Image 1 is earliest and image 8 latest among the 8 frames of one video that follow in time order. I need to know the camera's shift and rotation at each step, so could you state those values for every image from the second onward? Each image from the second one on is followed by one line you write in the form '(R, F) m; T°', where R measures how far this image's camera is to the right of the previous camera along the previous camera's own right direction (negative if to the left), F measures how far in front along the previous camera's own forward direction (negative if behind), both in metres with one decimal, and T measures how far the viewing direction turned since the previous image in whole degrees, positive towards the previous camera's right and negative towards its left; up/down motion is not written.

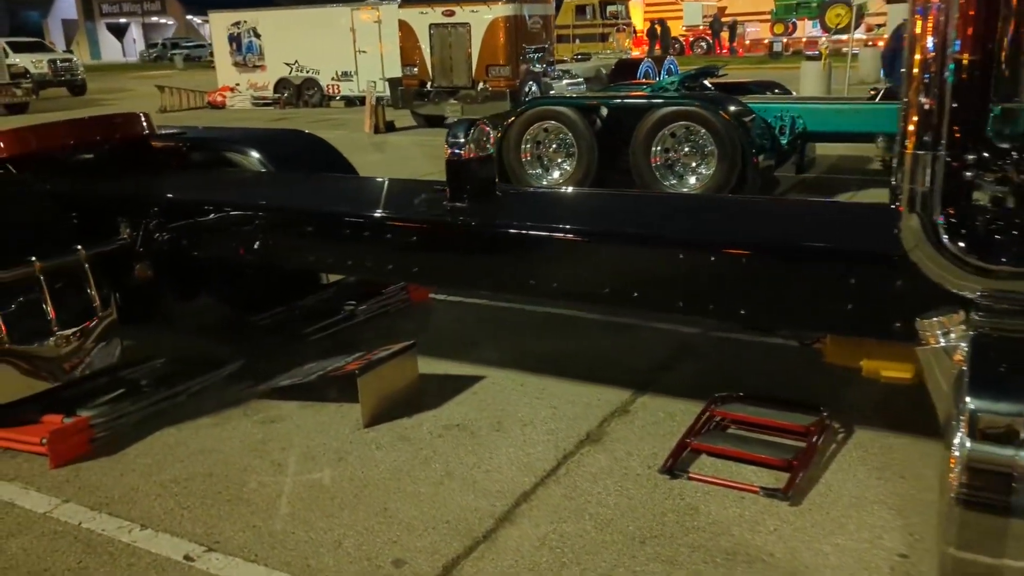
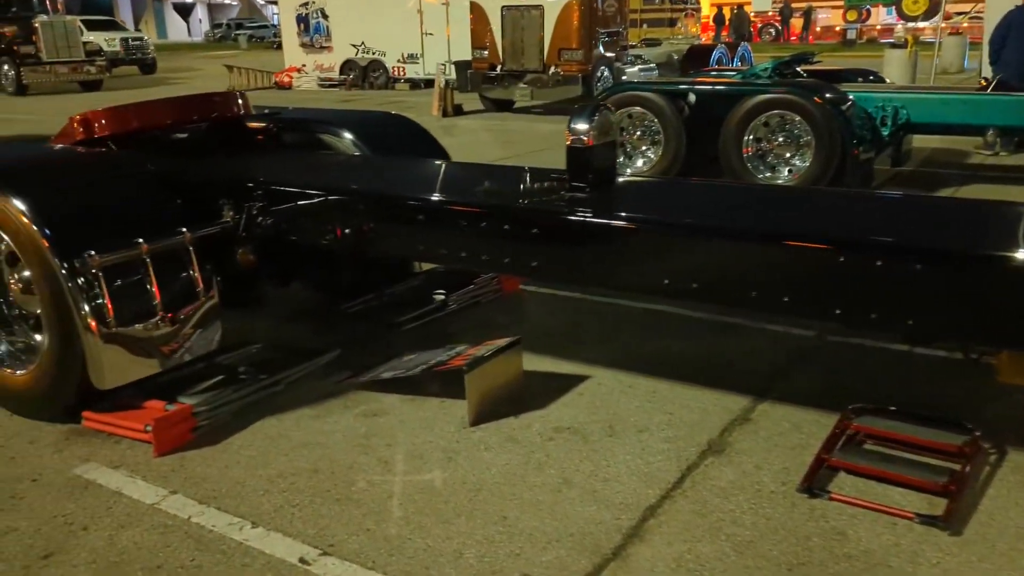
(-0.3, +0.2) m; -3°
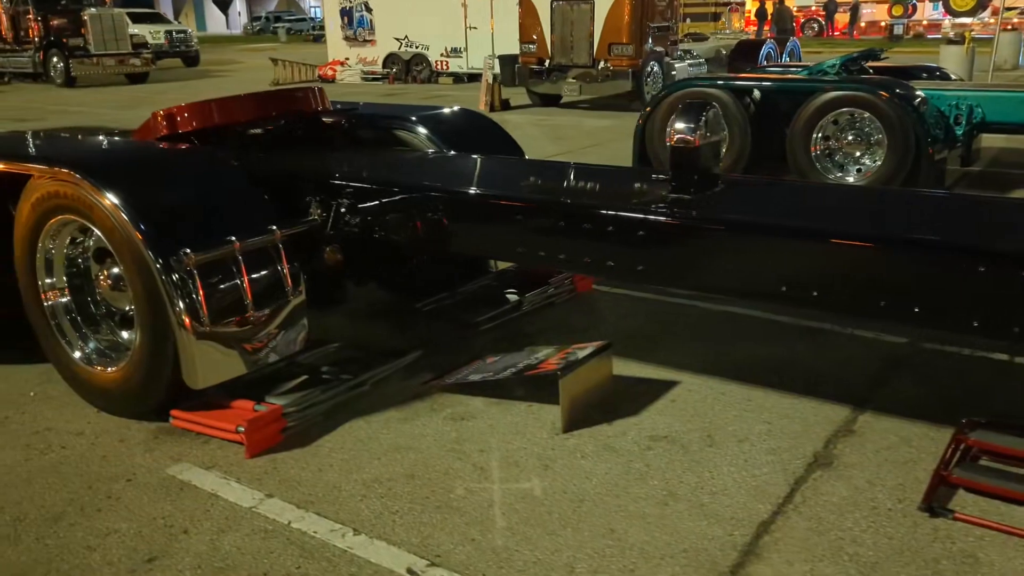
(-0.3, +0.1) m; -2°
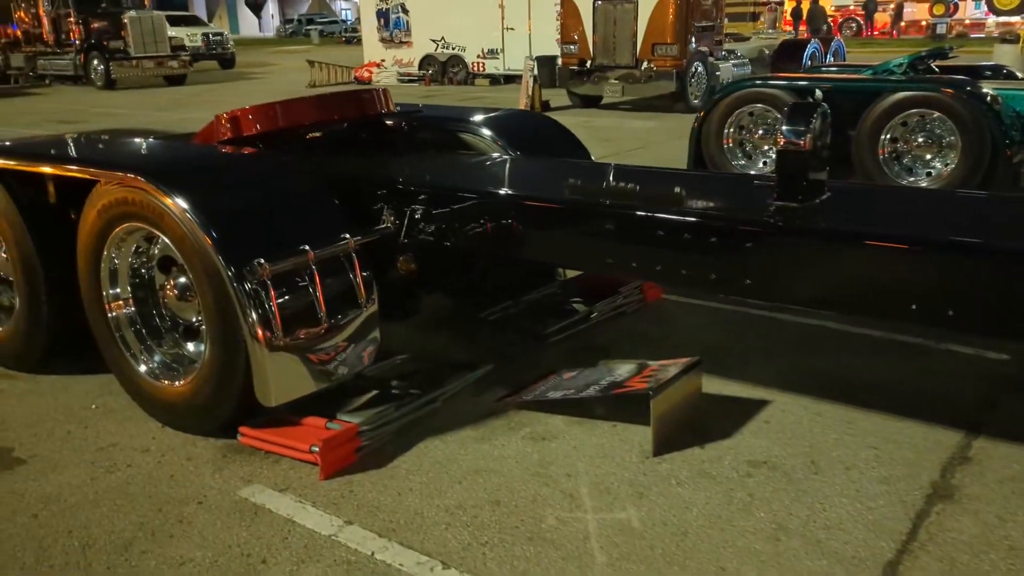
(-0.2, +0.2) m; -2°
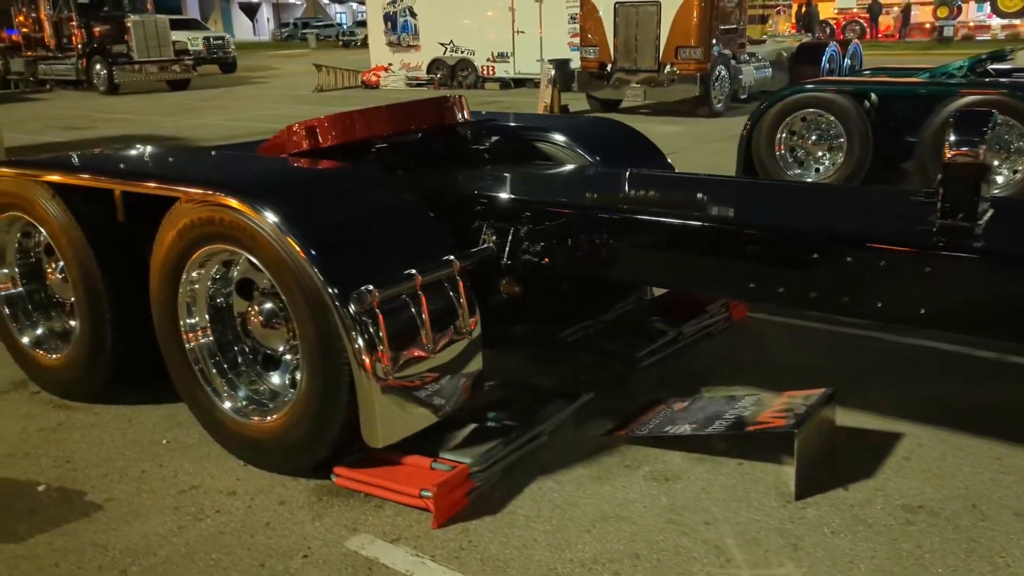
(-0.5, +0.3) m; 0°
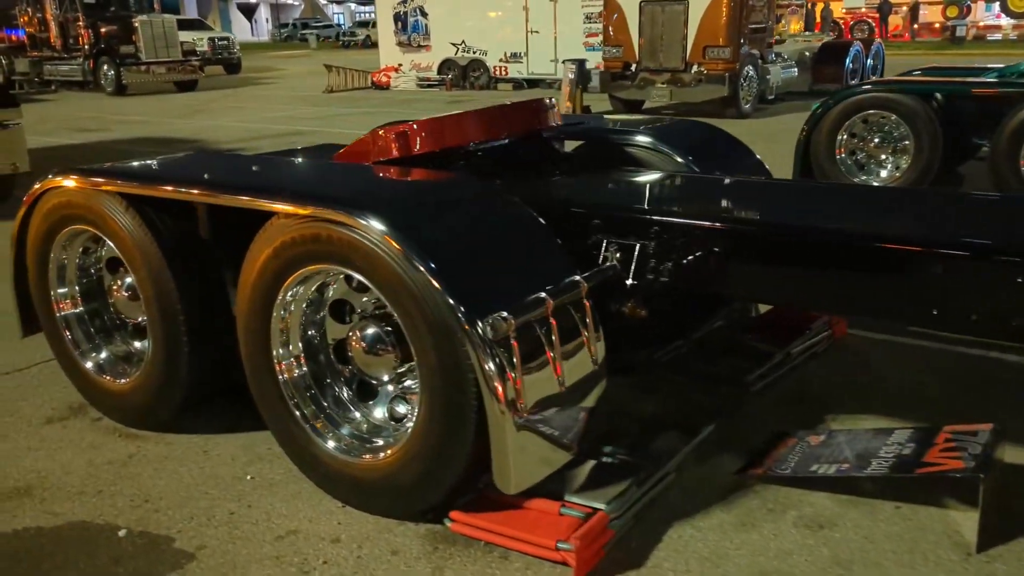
(-0.5, +0.3) m; 0°
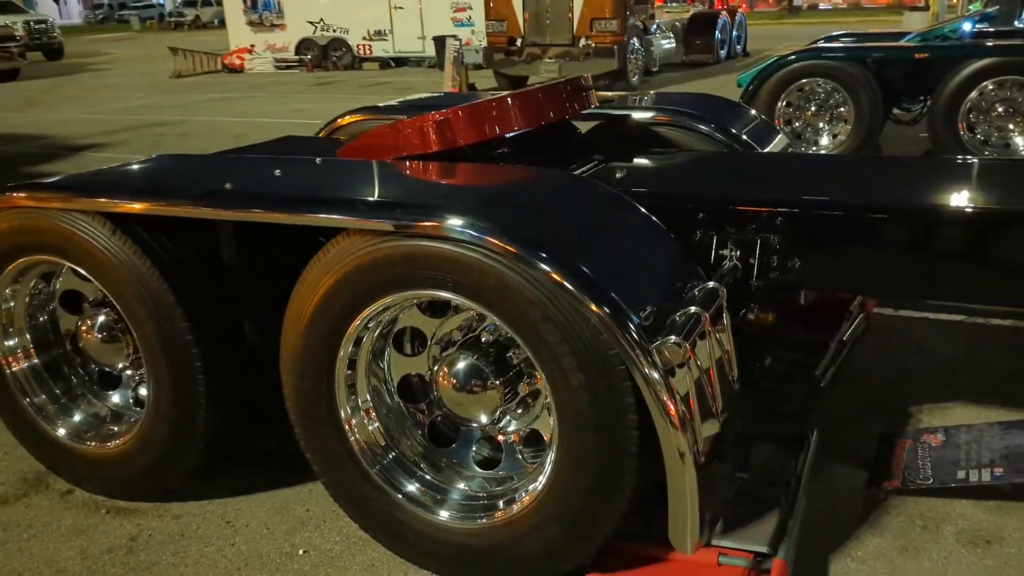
(-0.8, +0.6) m; +9°
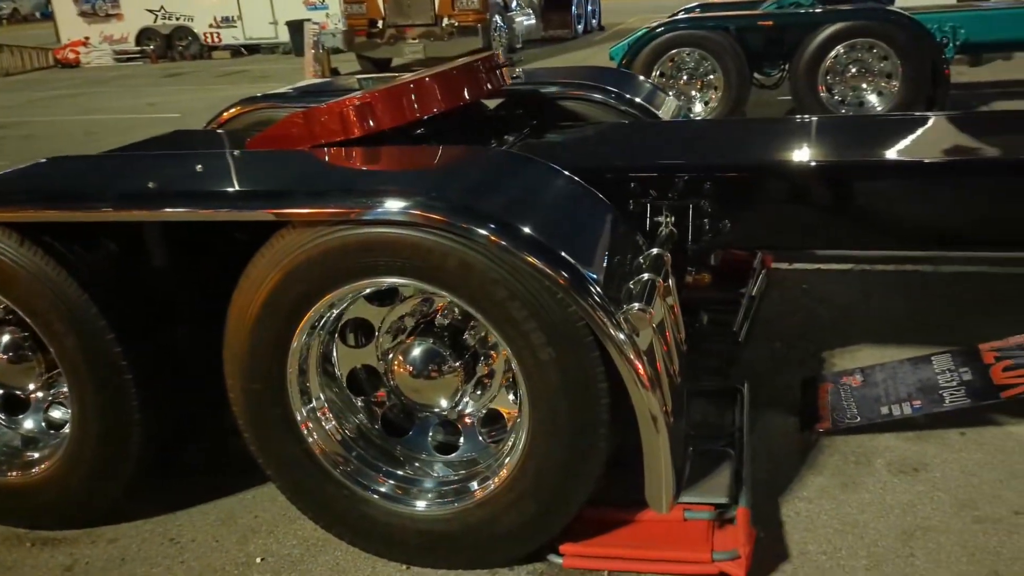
(-0.2, 0.0) m; +8°
